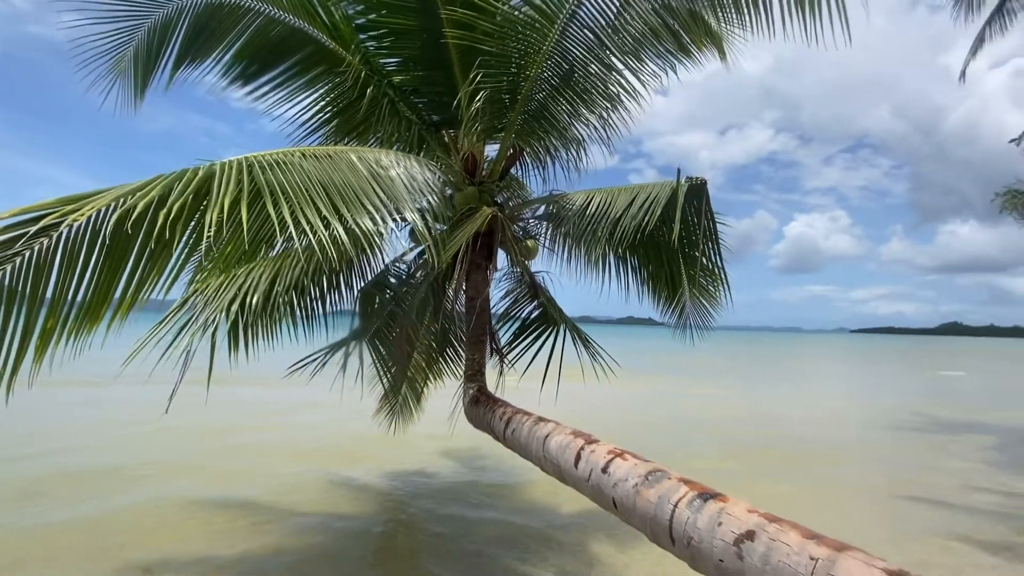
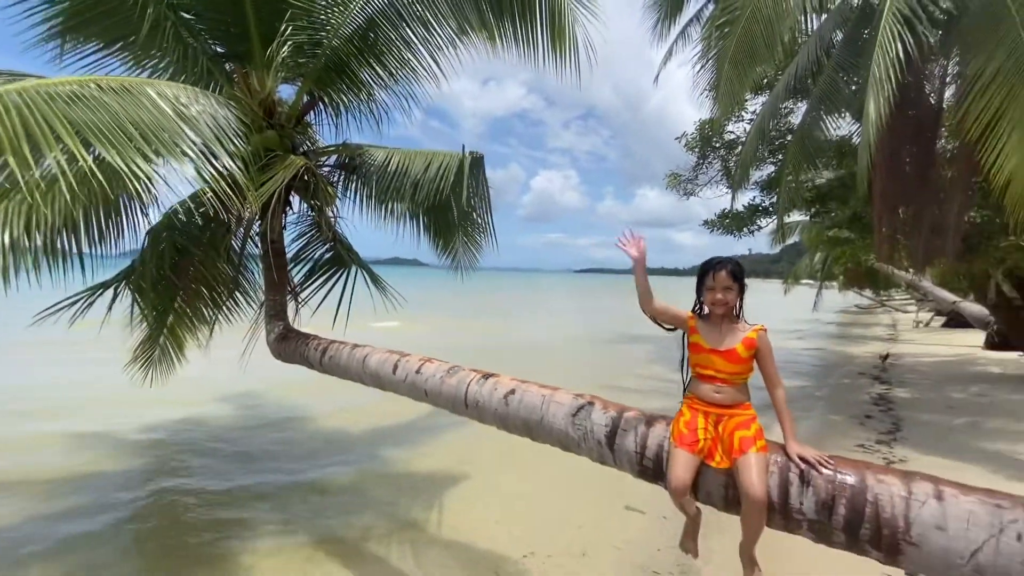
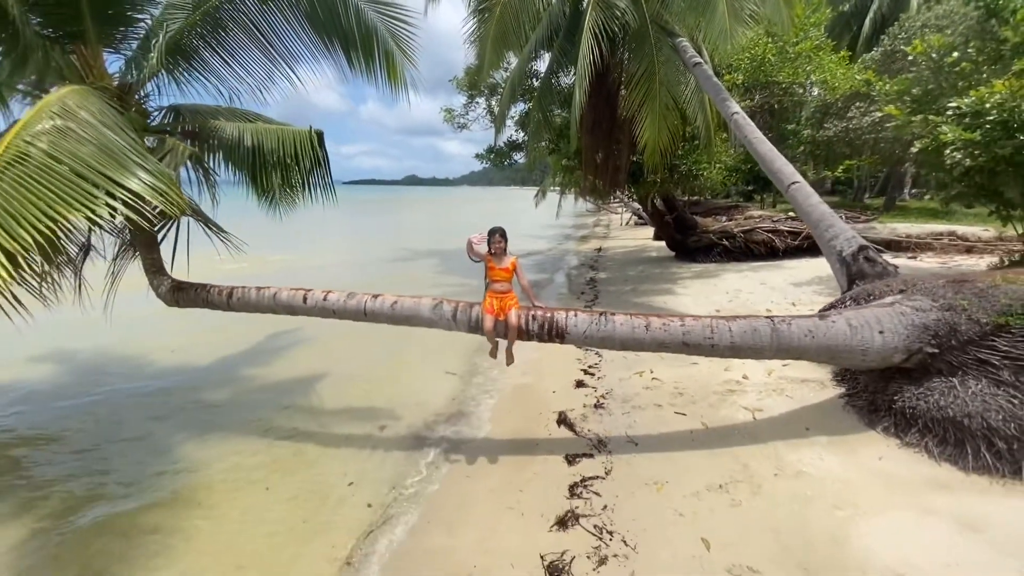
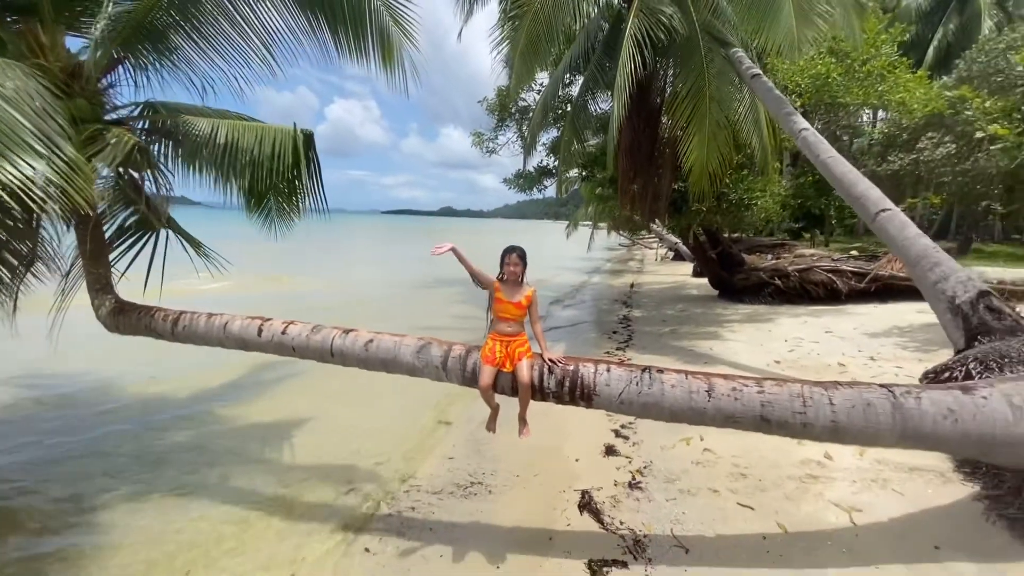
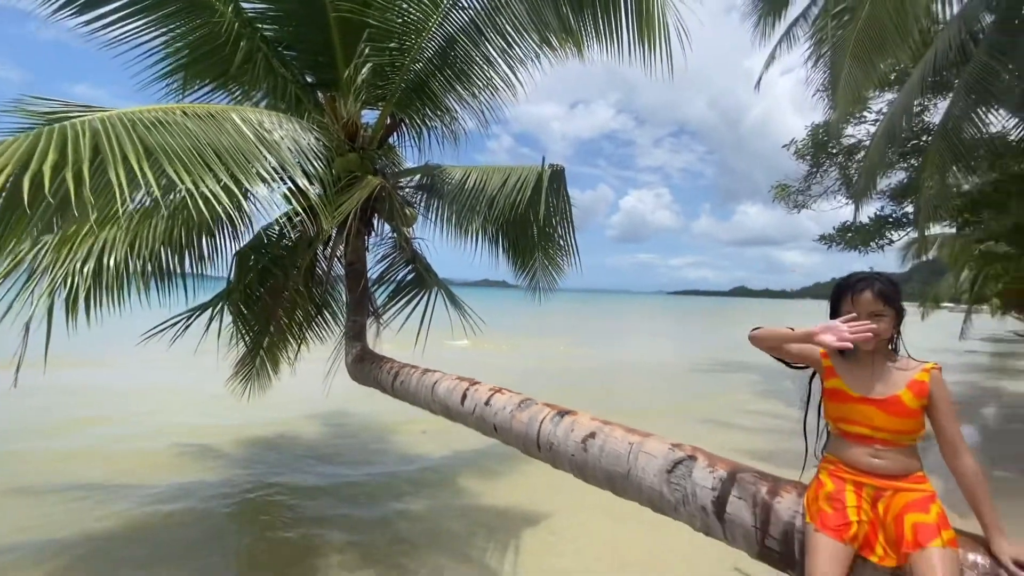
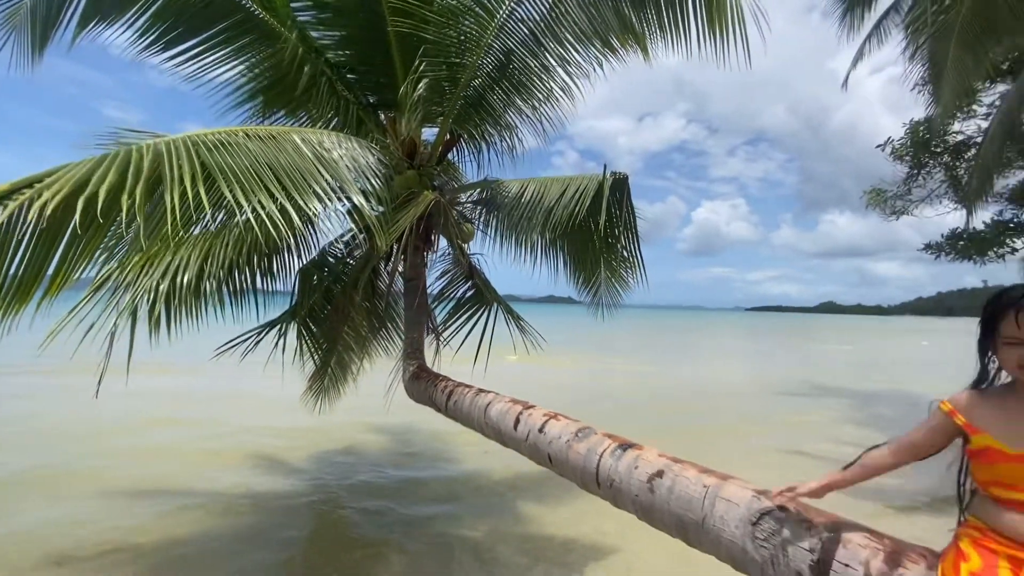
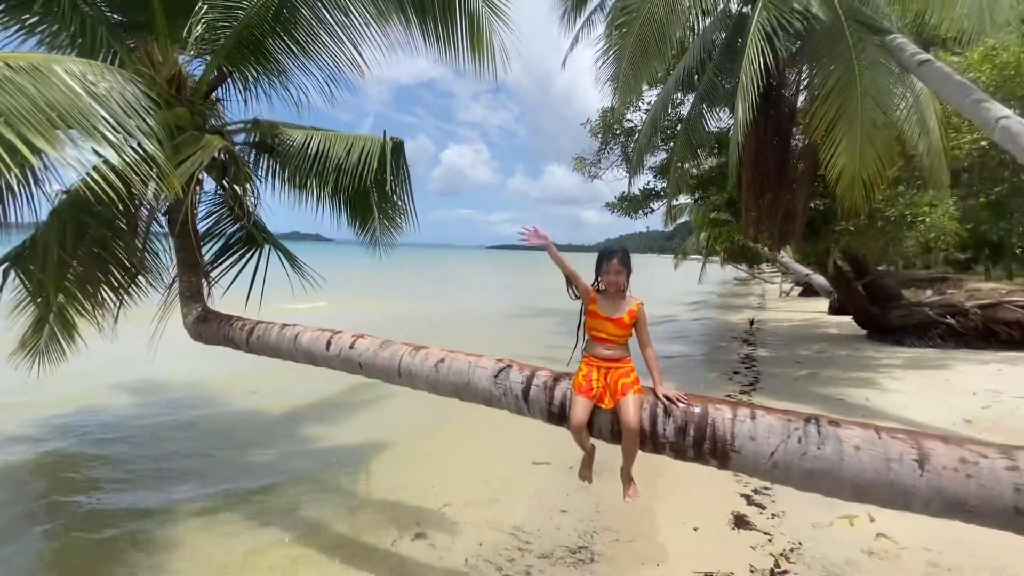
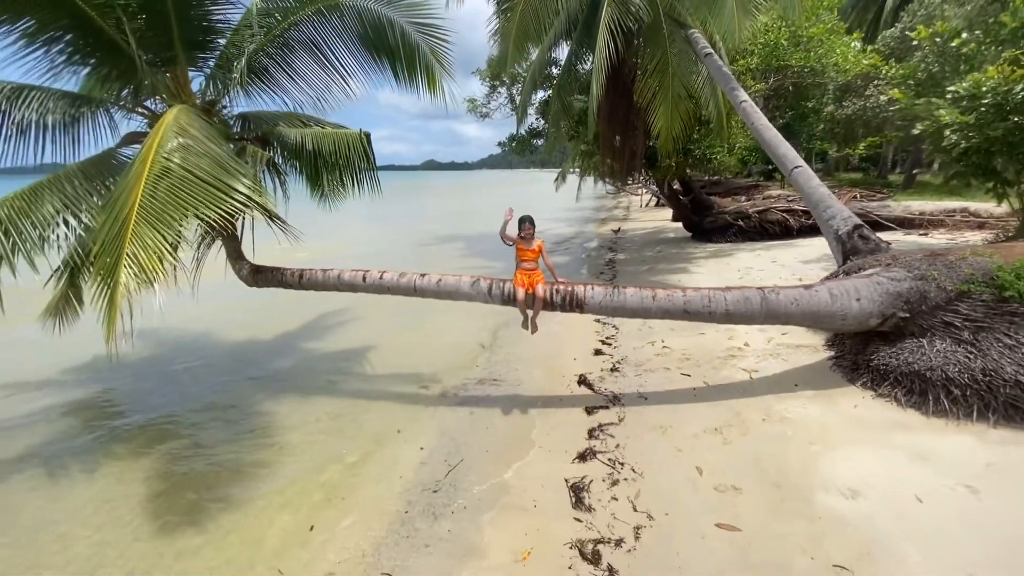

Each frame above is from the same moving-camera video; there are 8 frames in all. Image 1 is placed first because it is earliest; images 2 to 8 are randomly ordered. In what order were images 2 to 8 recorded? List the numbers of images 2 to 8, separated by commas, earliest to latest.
6, 5, 2, 7, 4, 3, 8
